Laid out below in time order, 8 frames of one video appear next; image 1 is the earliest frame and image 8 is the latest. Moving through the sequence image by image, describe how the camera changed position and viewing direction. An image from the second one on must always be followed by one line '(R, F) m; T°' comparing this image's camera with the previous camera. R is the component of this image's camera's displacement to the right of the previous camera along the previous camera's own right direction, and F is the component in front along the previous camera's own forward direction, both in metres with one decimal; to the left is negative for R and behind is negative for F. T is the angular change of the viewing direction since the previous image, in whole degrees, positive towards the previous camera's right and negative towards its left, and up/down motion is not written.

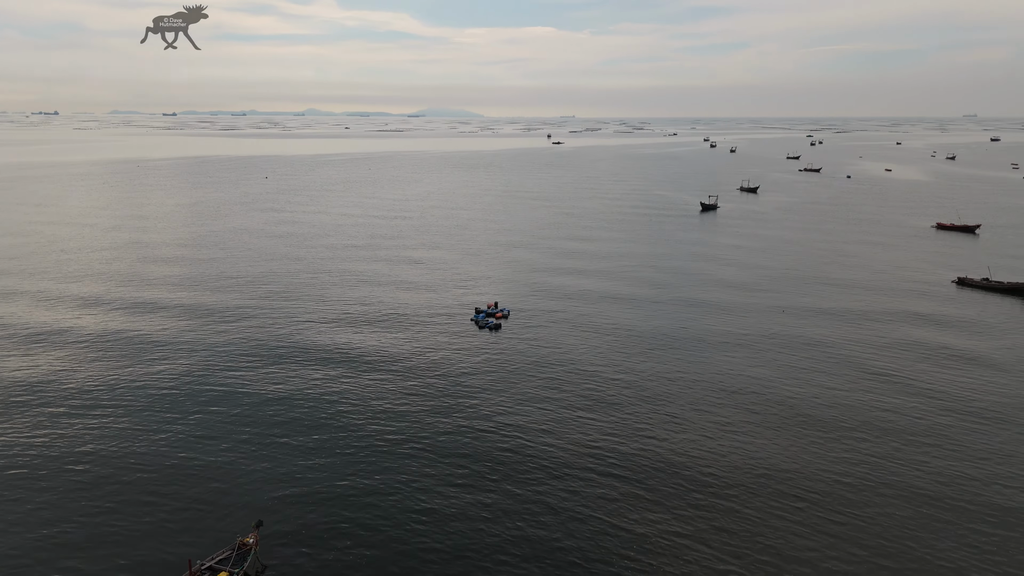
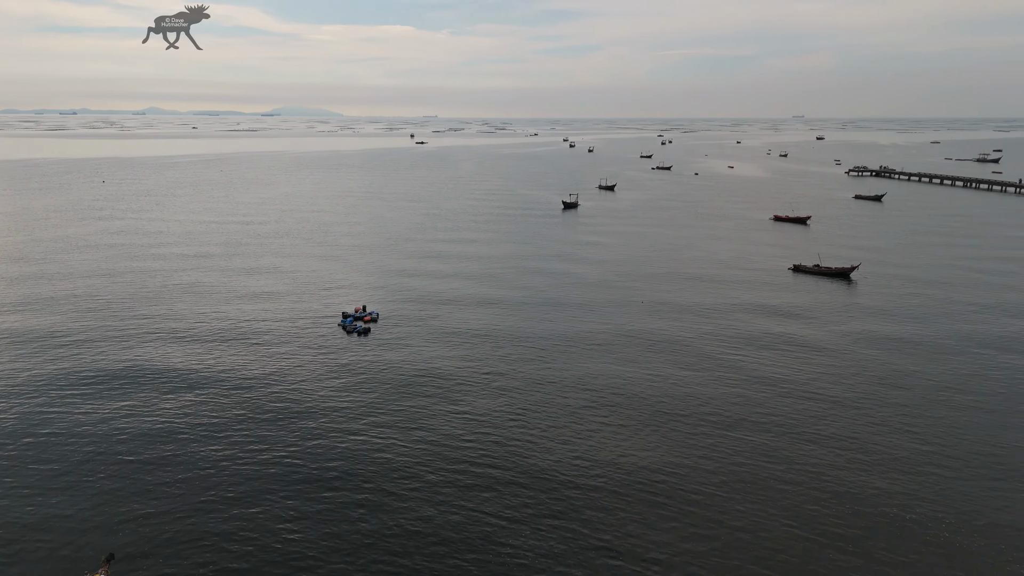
(0.0, 0.0) m; +10°
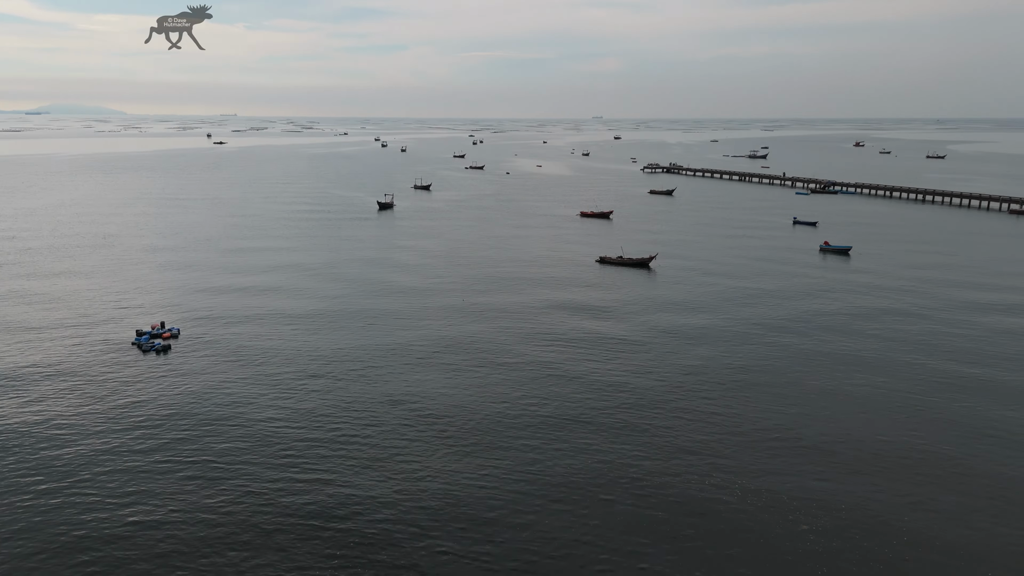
(-10.3, -6.9) m; -30°
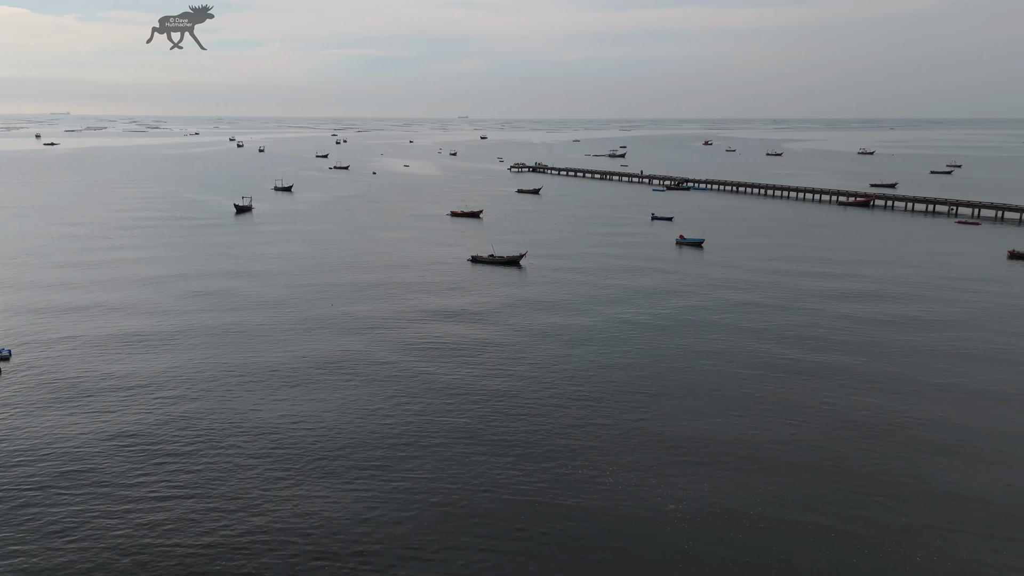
(+0.2, 0.0) m; +10°
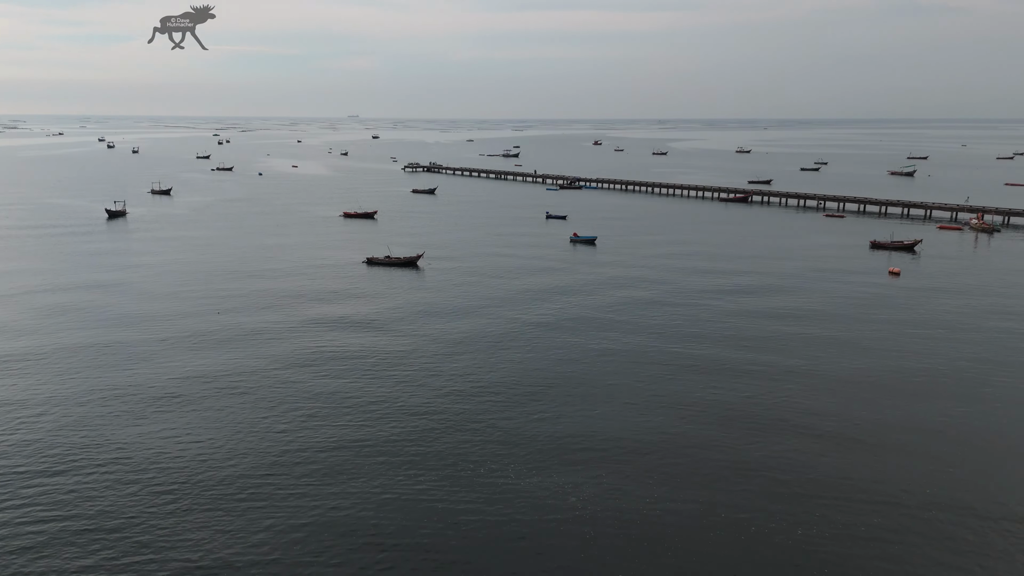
(+0.3, 0.0) m; +8°
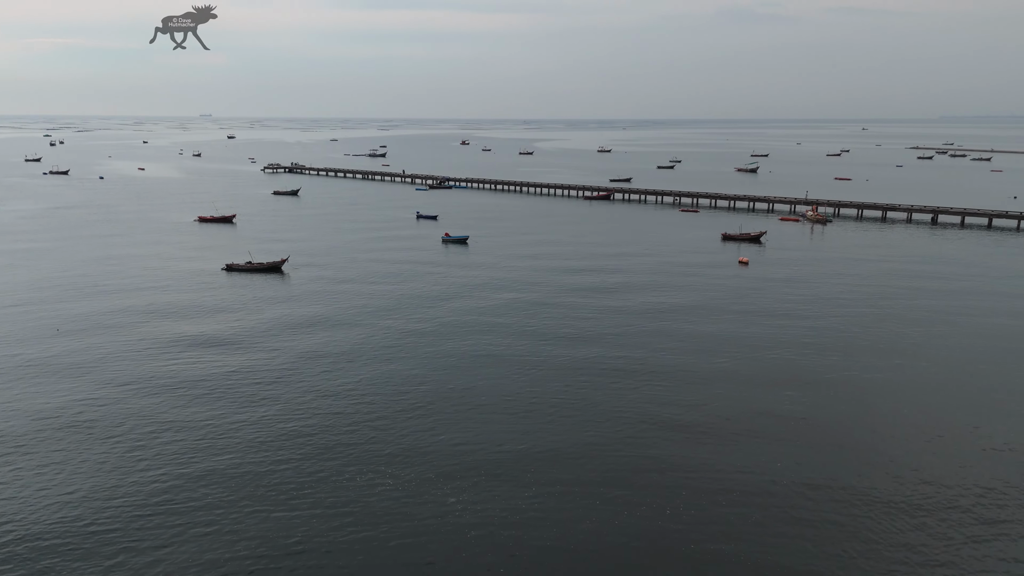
(+0.6, -0.1) m; +10°
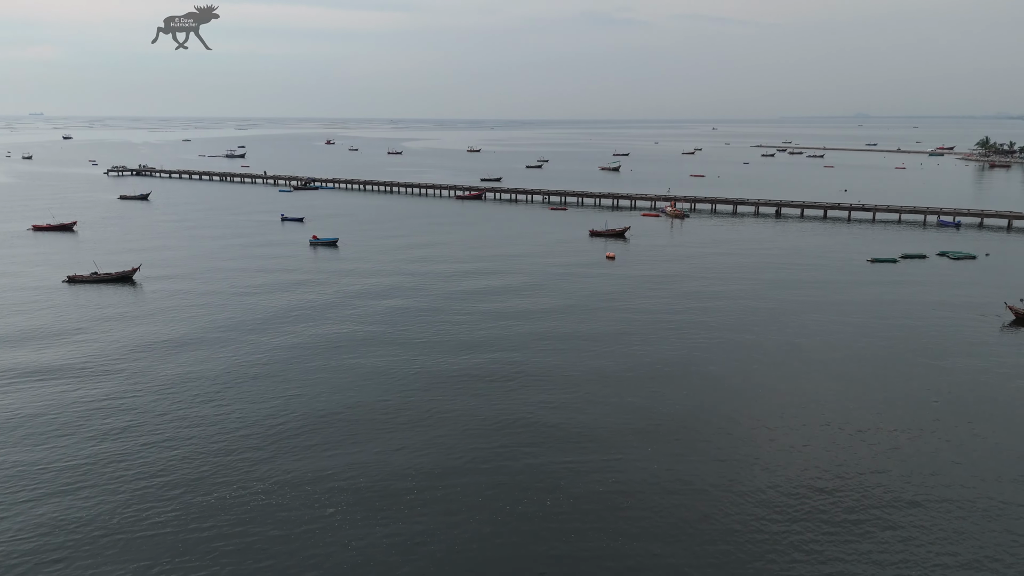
(+0.4, -0.1) m; +10°
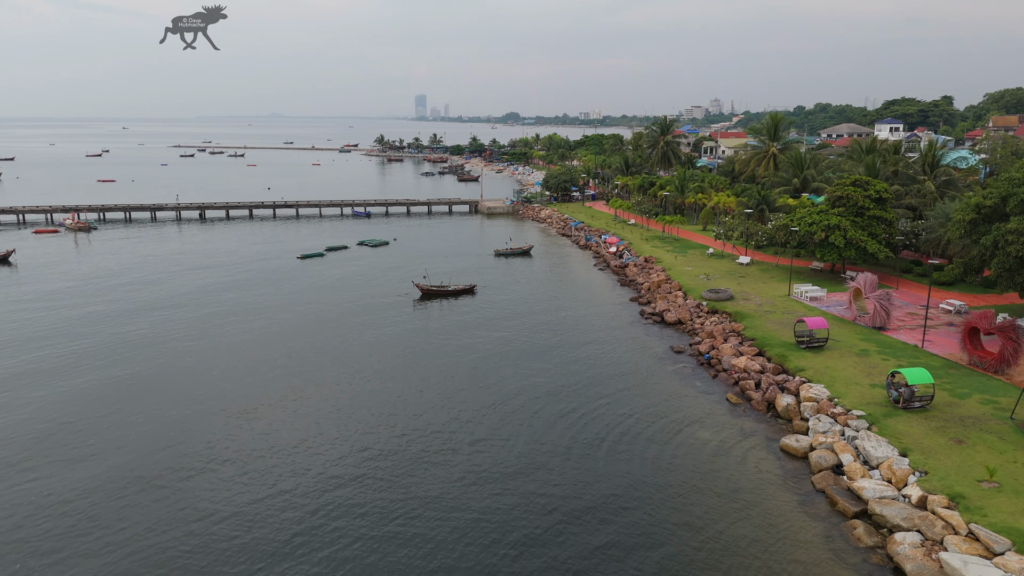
(-5.0, +3.8) m; -5°
